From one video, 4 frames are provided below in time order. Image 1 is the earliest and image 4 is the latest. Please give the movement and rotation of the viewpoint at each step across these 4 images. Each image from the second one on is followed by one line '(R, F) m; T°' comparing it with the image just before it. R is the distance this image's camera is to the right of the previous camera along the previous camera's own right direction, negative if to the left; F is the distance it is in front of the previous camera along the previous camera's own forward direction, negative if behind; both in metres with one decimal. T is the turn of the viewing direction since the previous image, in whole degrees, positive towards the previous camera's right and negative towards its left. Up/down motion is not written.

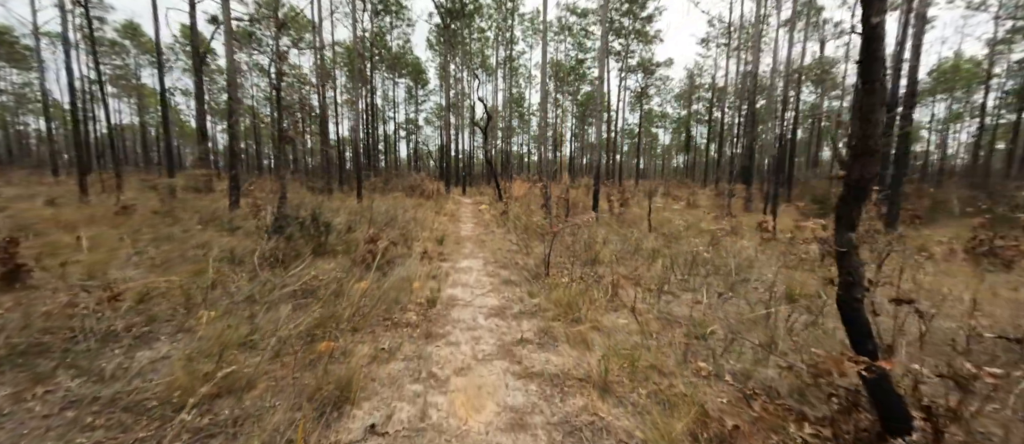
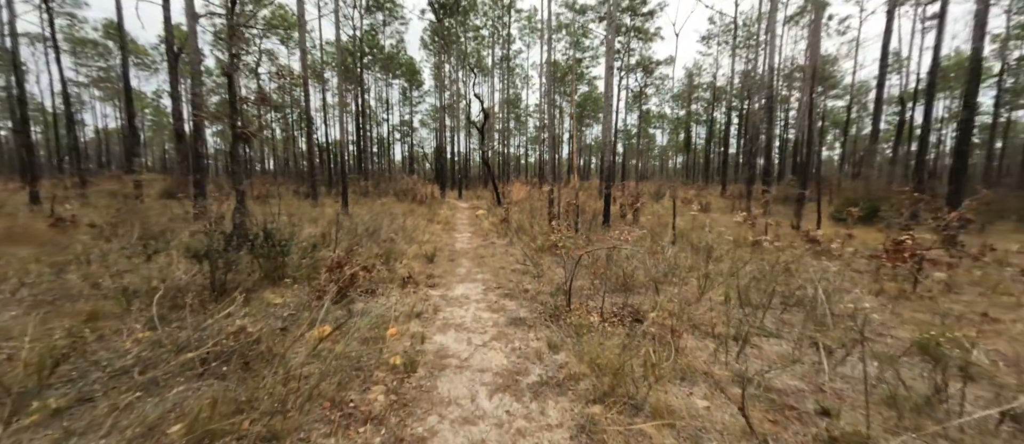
(-0.2, +1.4) m; +1°
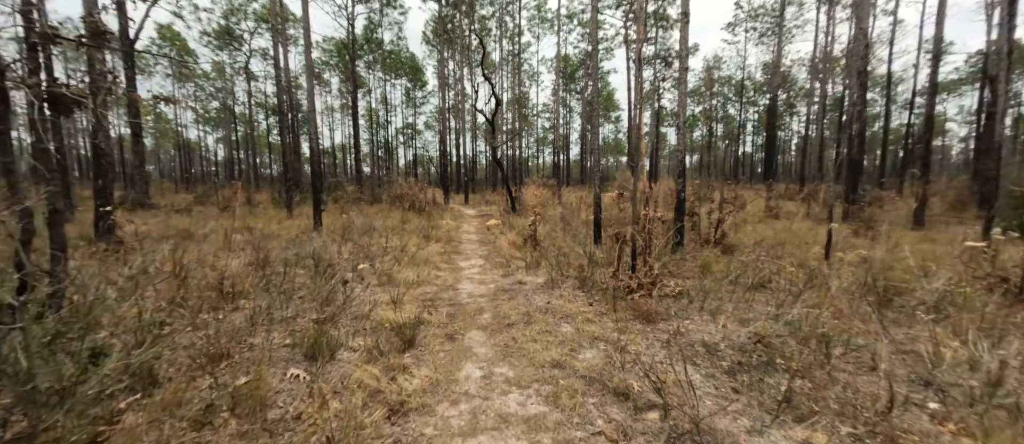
(-0.5, +3.5) m; -1°
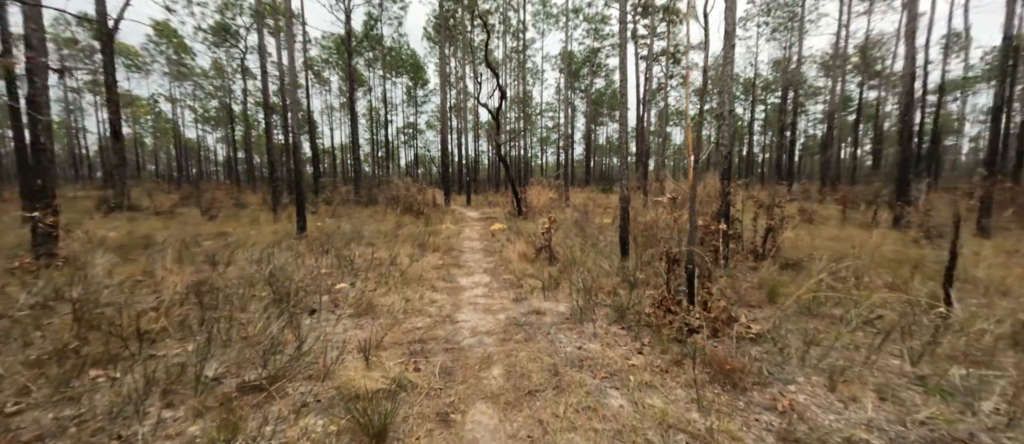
(-0.2, +1.3) m; 0°
